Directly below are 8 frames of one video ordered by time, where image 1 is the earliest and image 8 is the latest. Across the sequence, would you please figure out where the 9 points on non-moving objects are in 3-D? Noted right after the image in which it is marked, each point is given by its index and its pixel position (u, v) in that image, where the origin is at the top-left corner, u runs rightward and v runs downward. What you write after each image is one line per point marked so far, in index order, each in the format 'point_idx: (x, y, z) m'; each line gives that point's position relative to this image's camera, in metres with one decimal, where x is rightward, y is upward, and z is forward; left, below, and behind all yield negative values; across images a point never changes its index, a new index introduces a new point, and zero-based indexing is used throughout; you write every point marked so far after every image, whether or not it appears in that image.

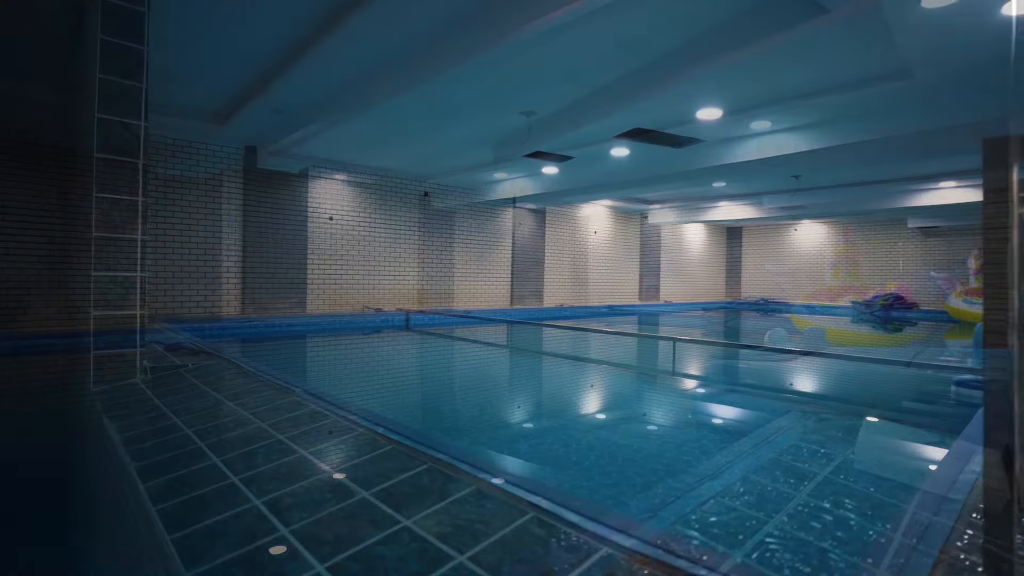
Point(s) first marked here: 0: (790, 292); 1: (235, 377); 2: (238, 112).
0: (+6.2, -0.1, +11.3) m
1: (-1.2, -0.4, +2.1) m
2: (-2.5, +1.6, +4.6) m
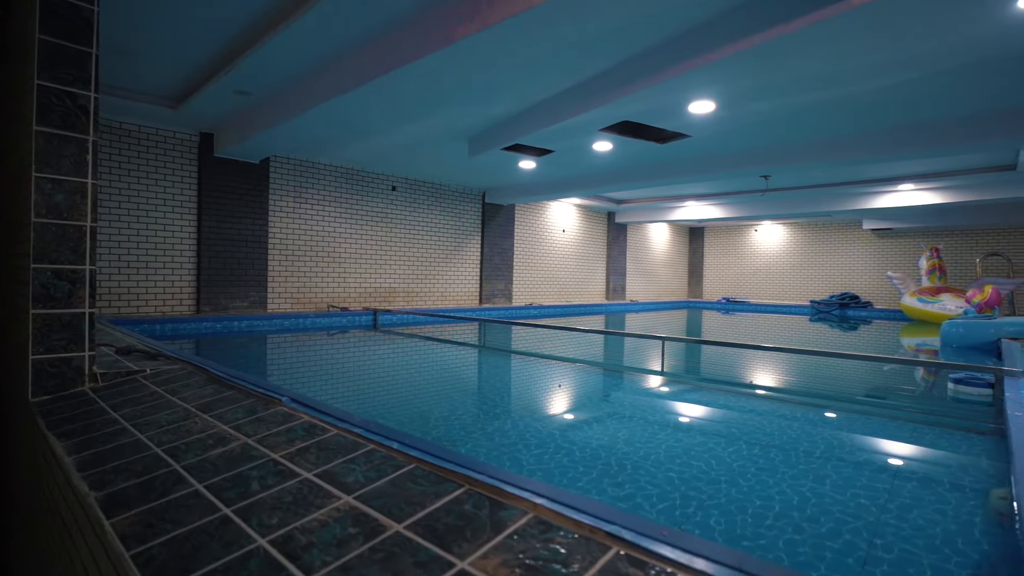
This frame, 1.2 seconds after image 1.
0: (+5.5, -0.1, +11.6) m
1: (-1.2, -0.4, +1.9) m
2: (-2.7, +1.6, +4.3) m
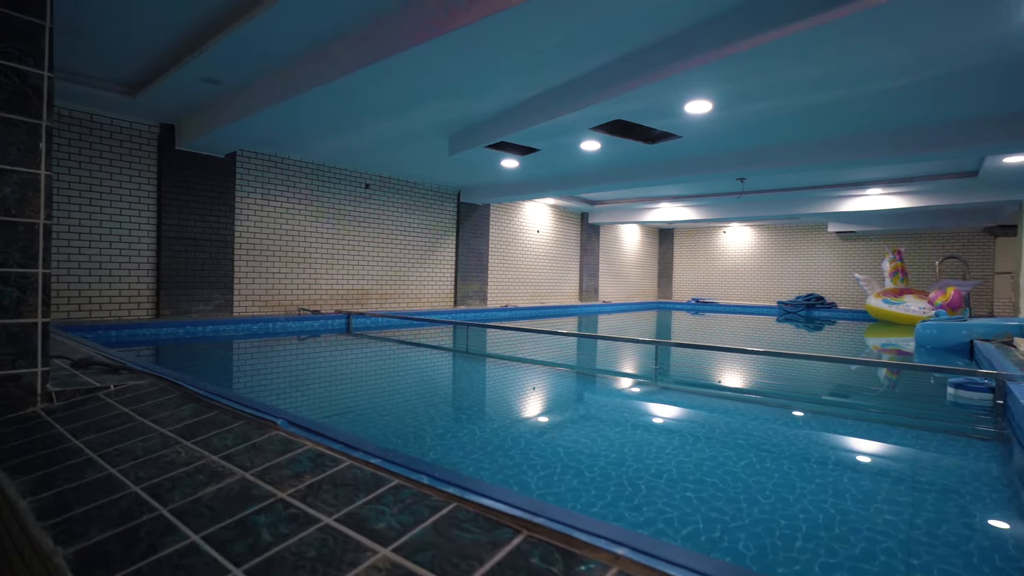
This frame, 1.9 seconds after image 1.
0: (+4.8, -0.1, +11.9) m
1: (-1.1, -0.4, +1.7) m
2: (-2.8, +1.6, +3.9) m
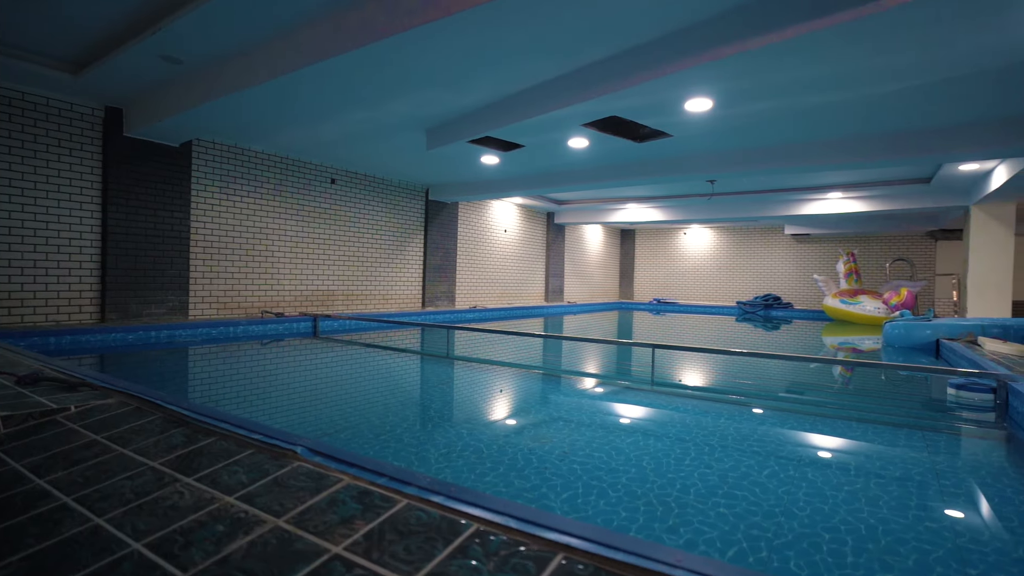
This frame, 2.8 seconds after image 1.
0: (+4.0, -0.1, +12.1) m
1: (-1.0, -0.4, +1.4) m
2: (-2.9, +1.6, +3.5) m
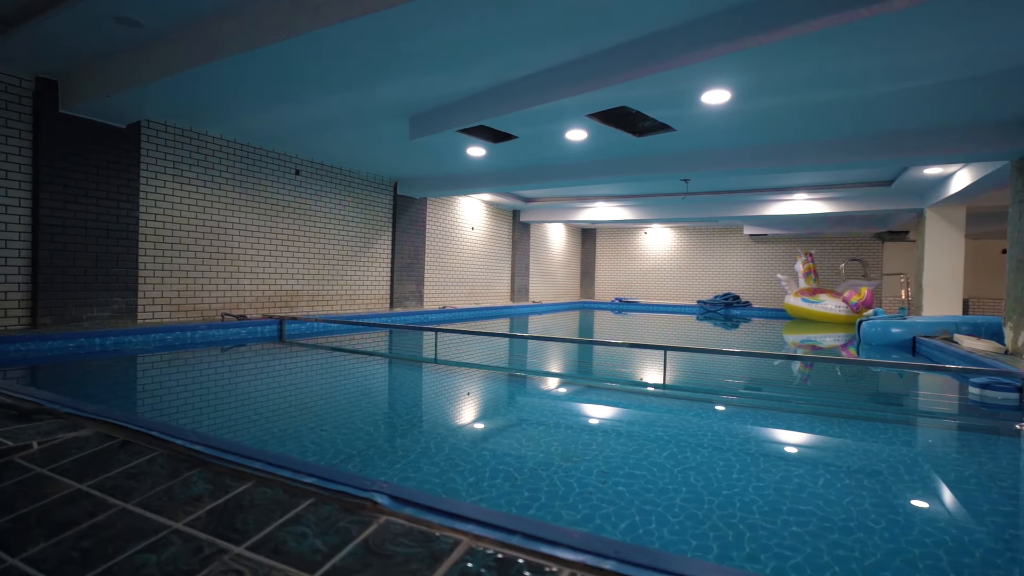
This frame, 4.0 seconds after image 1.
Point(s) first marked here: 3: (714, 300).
0: (+3.1, -0.1, +12.2) m
1: (-0.8, -0.4, +1.1) m
2: (-2.9, +1.6, +3.0) m
3: (+4.1, -0.2, +10.2) m
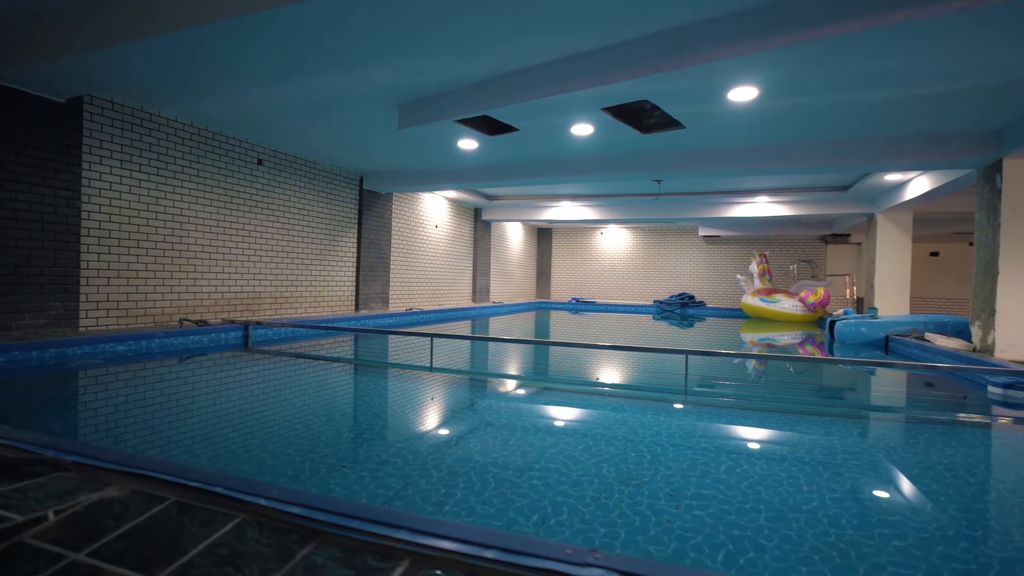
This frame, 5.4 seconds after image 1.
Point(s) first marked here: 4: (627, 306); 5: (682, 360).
0: (+2.1, -0.1, +12.3) m
1: (-0.5, -0.4, +0.8) m
2: (-2.8, +1.6, +2.5) m
3: (+3.3, -0.2, +10.4) m
4: (+2.6, -0.4, +11.2) m
5: (+1.9, -0.8, +5.6) m
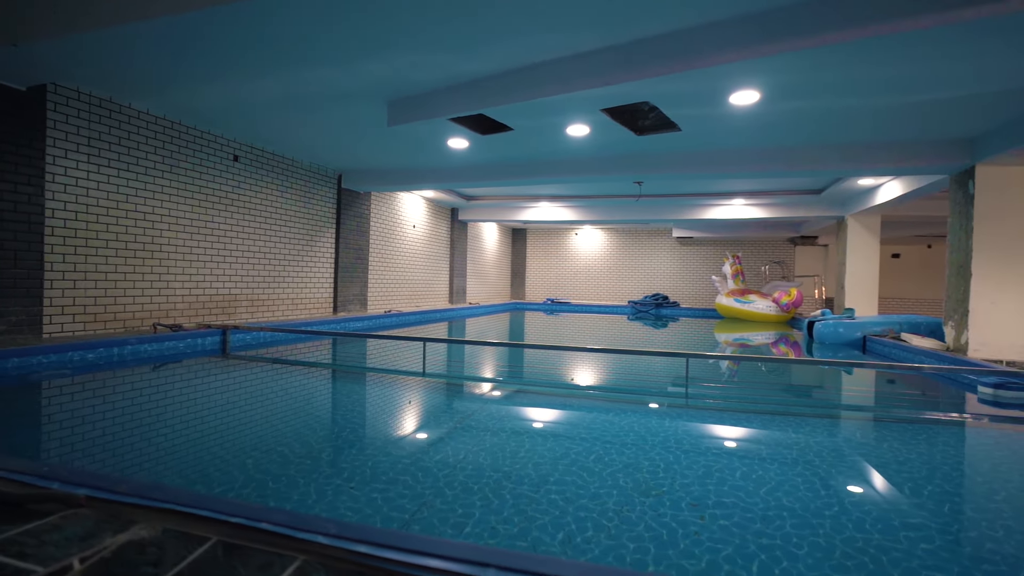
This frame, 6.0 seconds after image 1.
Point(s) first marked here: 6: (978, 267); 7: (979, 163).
0: (+1.5, -0.1, +12.4) m
1: (-0.3, -0.4, +0.7) m
2: (-2.7, +1.6, +2.2) m
3: (+2.8, -0.3, +10.6) m
4: (+2.1, -0.4, +11.3) m
5: (+1.7, -0.8, +5.7) m
6: (+3.6, +0.2, +3.9) m
7: (+3.7, +1.0, +4.0) m
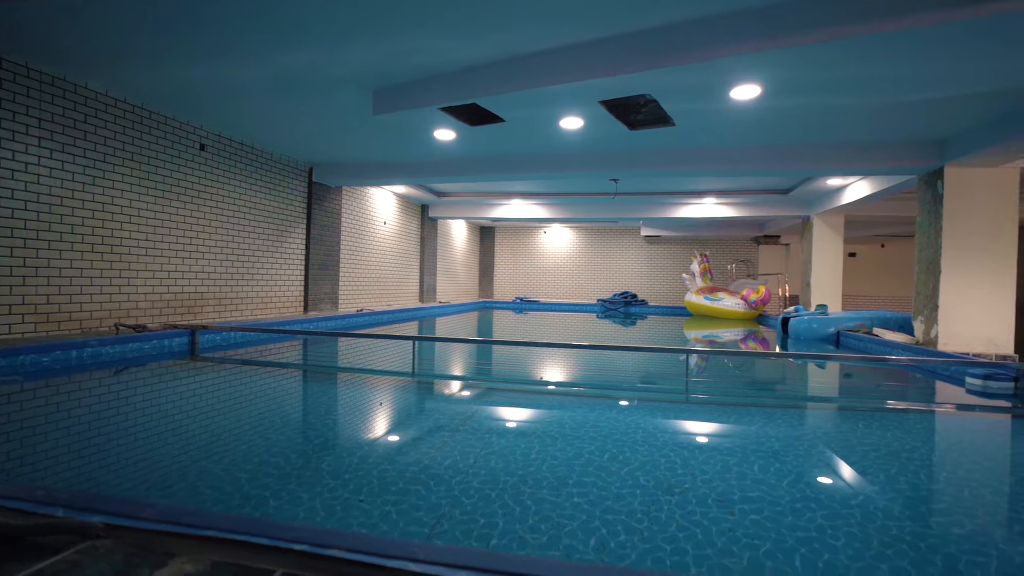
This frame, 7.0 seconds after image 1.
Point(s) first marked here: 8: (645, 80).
0: (+0.7, -0.1, +12.4) m
1: (-0.2, -0.4, +0.6) m
2: (-2.7, +1.6, +1.9) m
3: (+2.2, -0.2, +10.6) m
4: (+1.4, -0.4, +11.3) m
5: (+1.5, -0.8, +5.7) m
6: (+3.5, +0.2, +4.1) m
7: (+3.6, +1.0, +4.2) m
8: (+0.8, +1.3, +3.2) m
